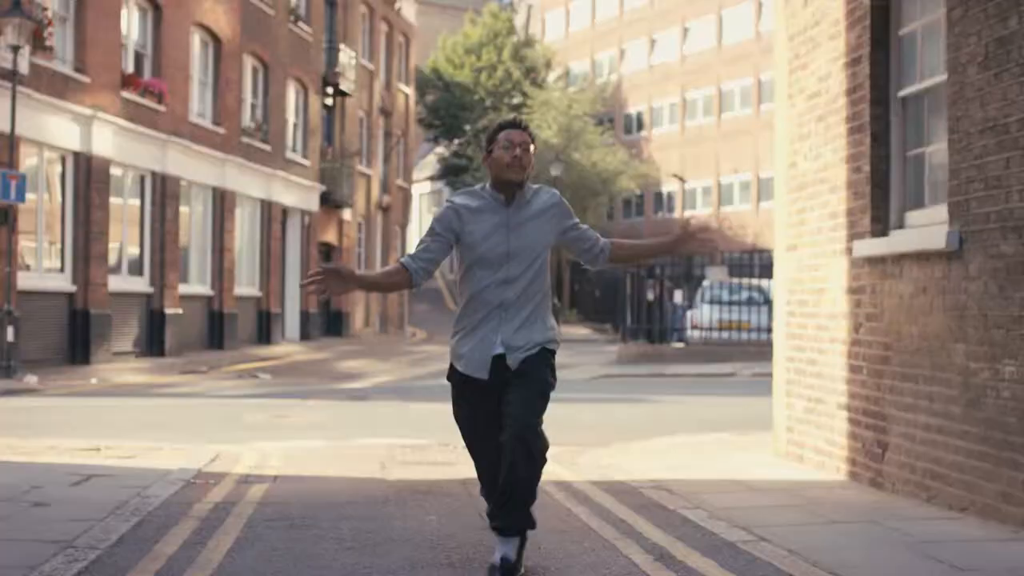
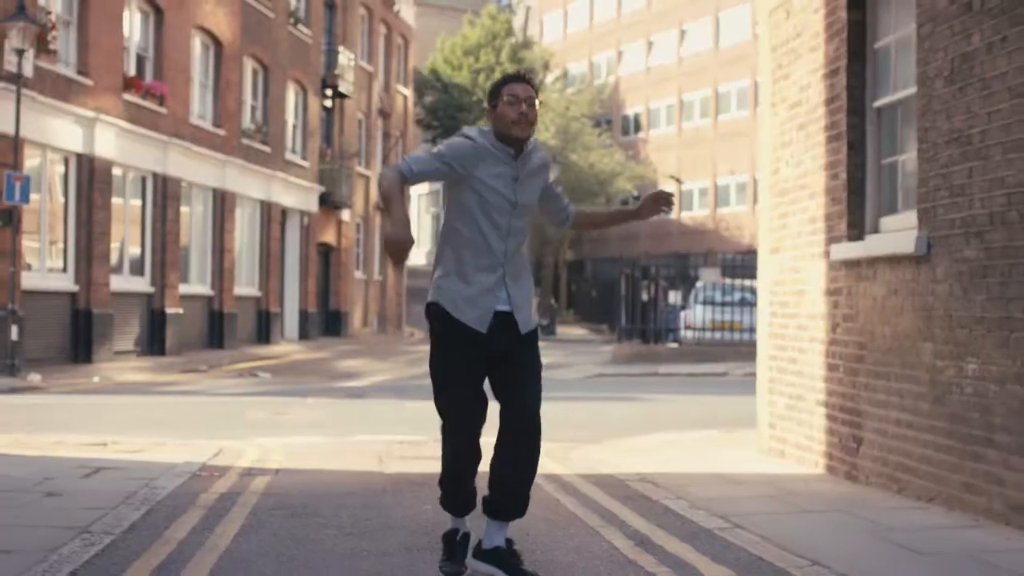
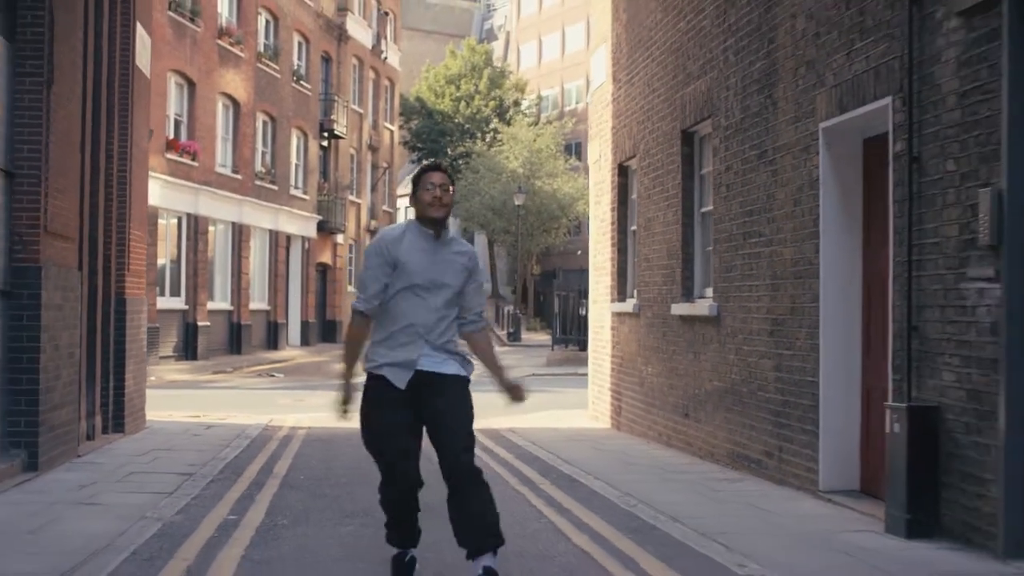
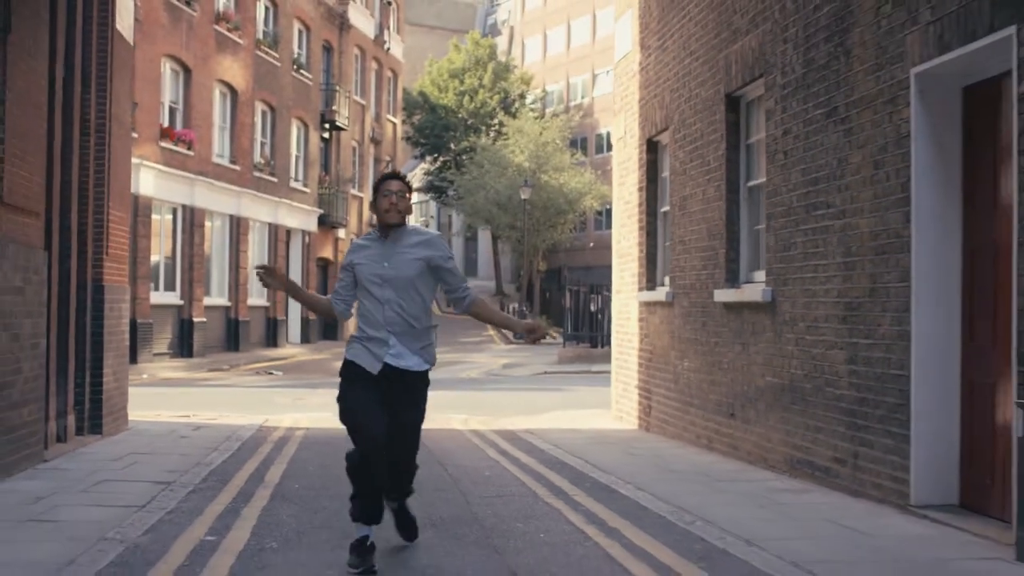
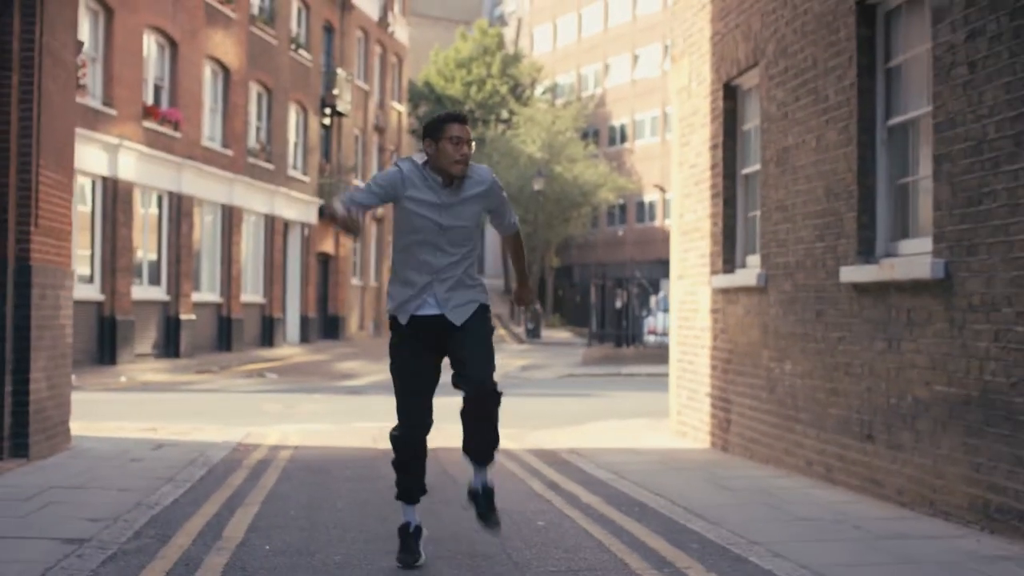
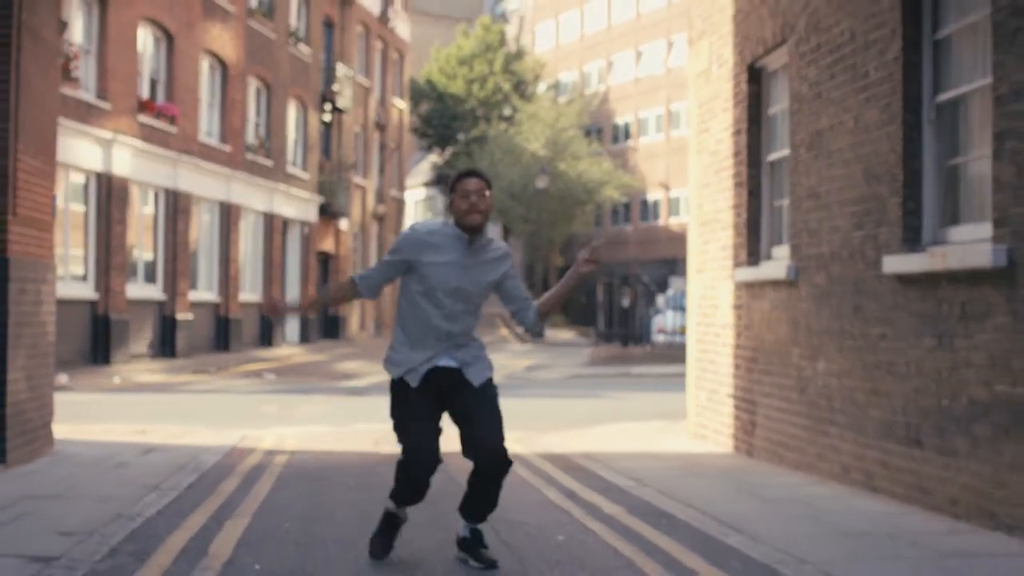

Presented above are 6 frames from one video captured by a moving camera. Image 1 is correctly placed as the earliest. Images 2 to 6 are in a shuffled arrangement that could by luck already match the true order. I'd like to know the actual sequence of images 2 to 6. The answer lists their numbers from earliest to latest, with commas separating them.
2, 6, 5, 4, 3
